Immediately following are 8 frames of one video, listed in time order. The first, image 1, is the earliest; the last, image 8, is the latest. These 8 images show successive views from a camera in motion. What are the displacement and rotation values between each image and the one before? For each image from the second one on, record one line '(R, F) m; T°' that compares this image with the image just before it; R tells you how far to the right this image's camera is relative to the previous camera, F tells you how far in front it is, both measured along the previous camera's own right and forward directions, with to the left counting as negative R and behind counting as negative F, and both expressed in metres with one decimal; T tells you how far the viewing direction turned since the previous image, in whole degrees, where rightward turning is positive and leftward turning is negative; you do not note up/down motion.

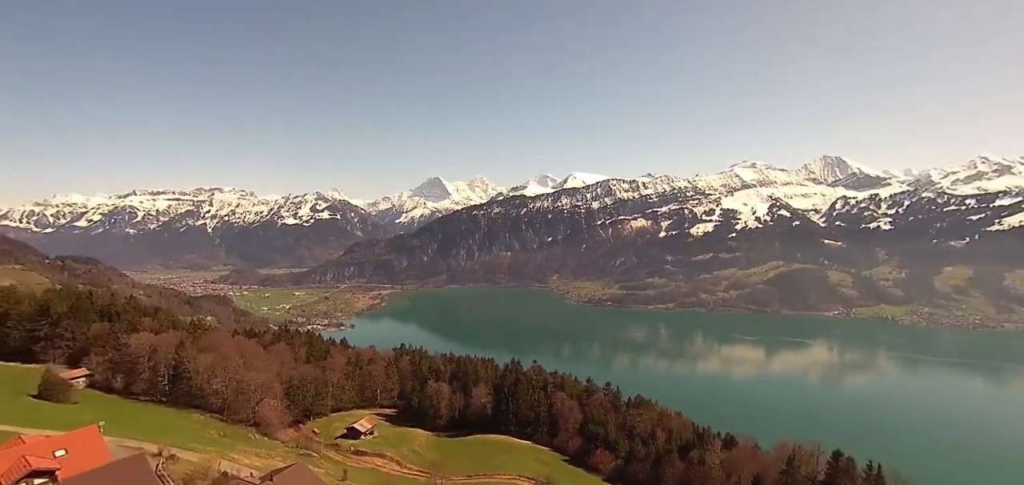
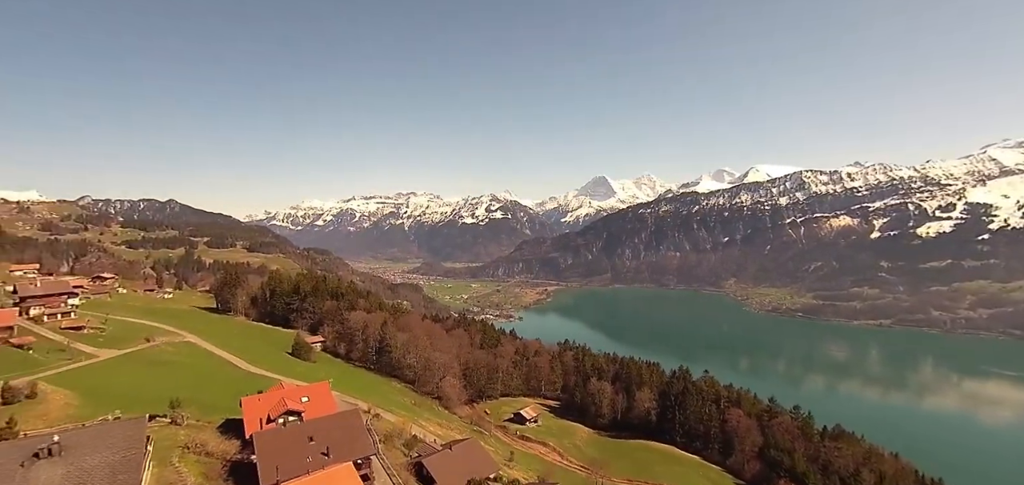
(+0.8, -2.9) m; -19°
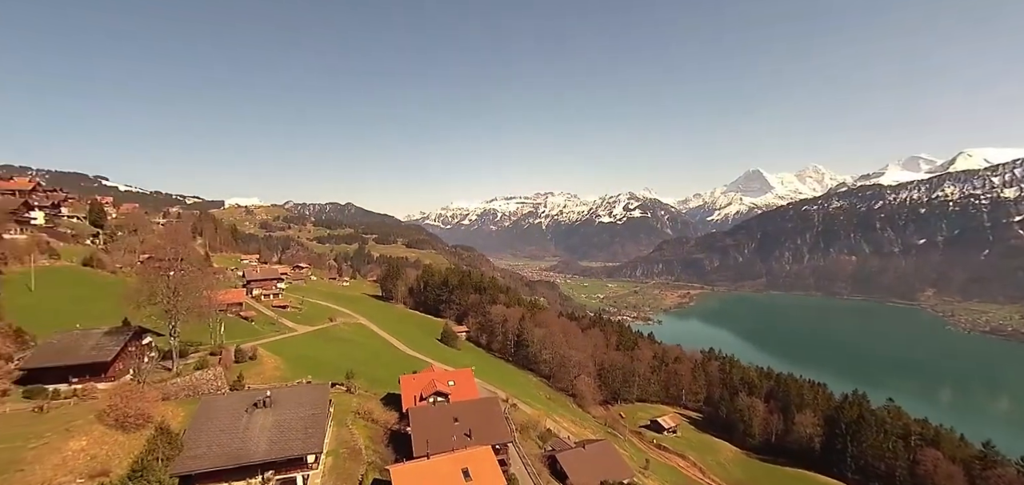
(+0.4, -1.6) m; -16°
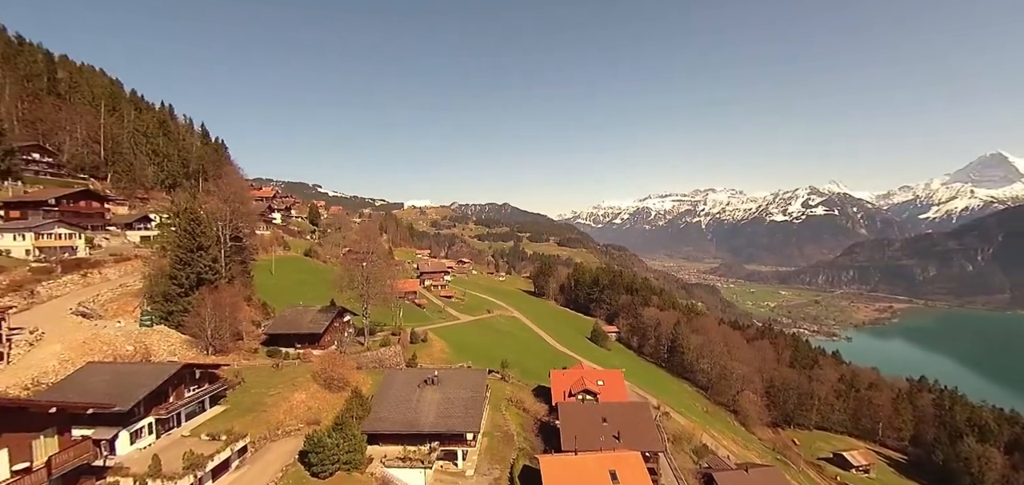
(+0.4, -1.4) m; -18°
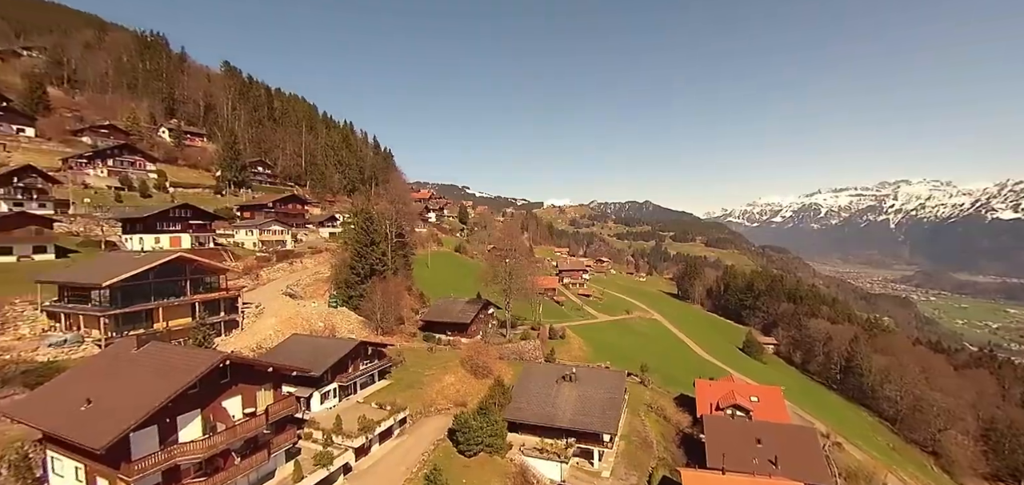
(+0.3, -1.0) m; -16°
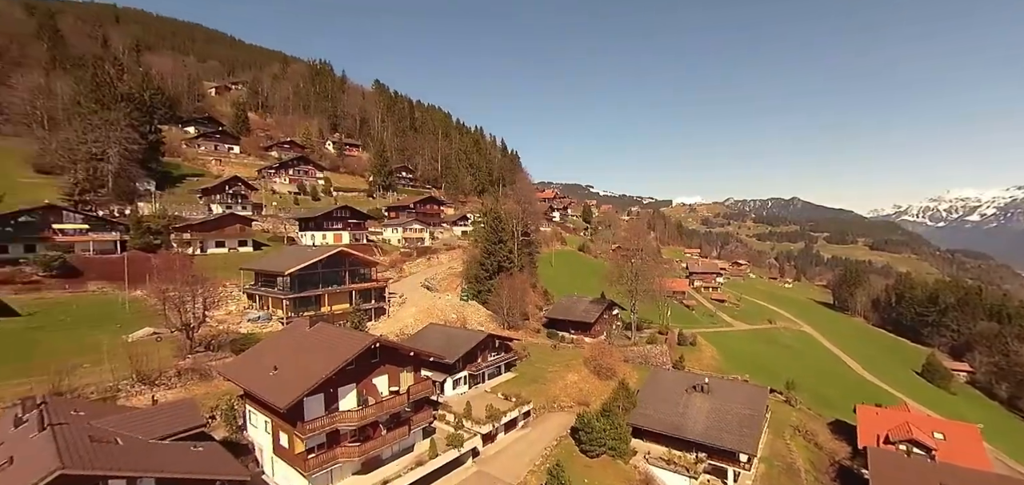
(+0.3, -0.6) m; -15°
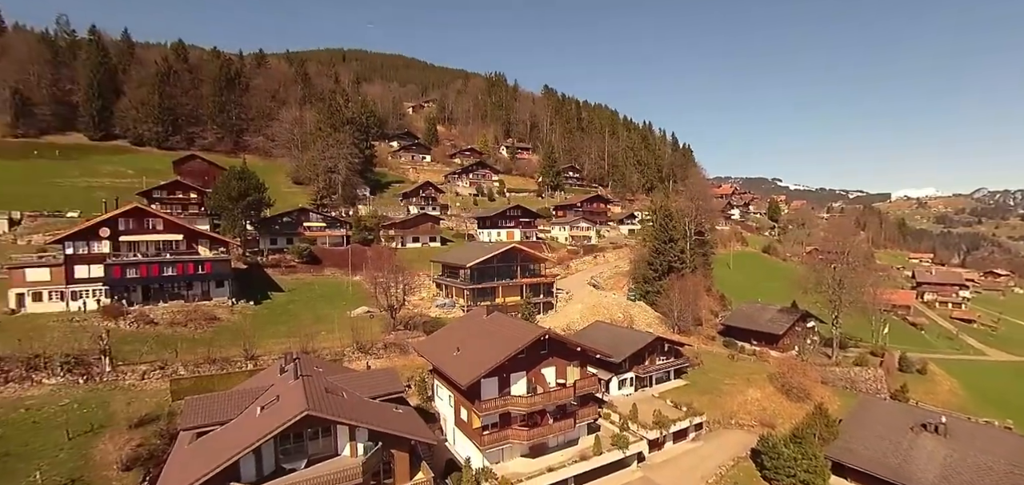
(+1.0, -0.4) m; -21°
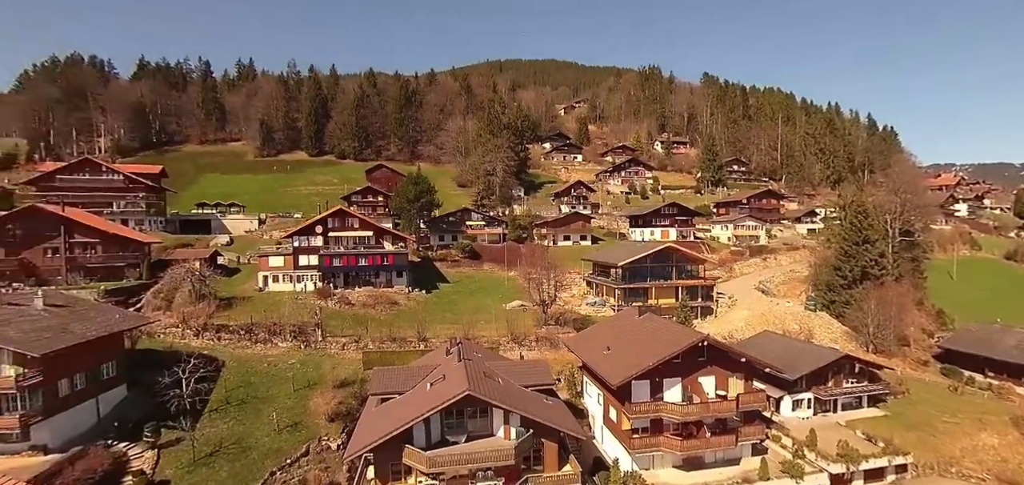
(+1.5, 0.0) m; -20°
